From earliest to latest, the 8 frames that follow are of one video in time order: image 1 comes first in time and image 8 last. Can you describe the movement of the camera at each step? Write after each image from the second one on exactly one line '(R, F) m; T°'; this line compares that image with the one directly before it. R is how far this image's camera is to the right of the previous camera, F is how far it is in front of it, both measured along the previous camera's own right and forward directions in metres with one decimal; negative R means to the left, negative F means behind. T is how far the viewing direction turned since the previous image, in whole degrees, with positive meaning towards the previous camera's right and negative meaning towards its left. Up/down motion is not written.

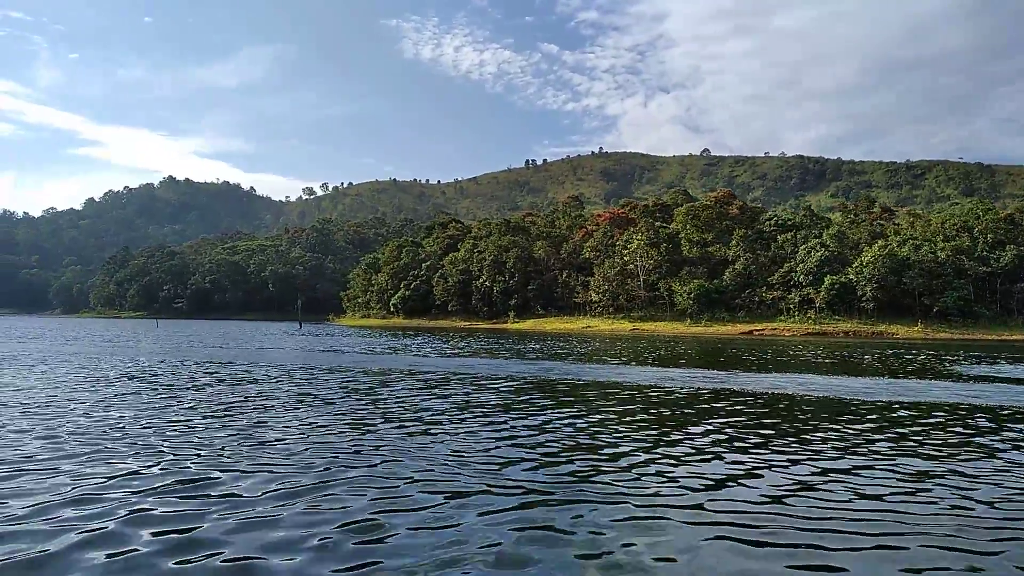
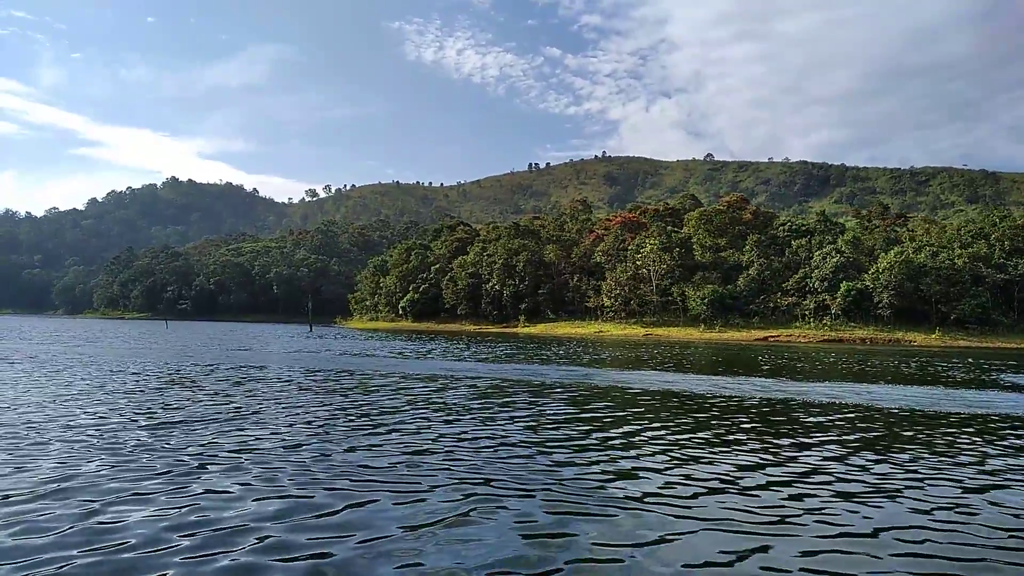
(-1.1, +0.5) m; 0°
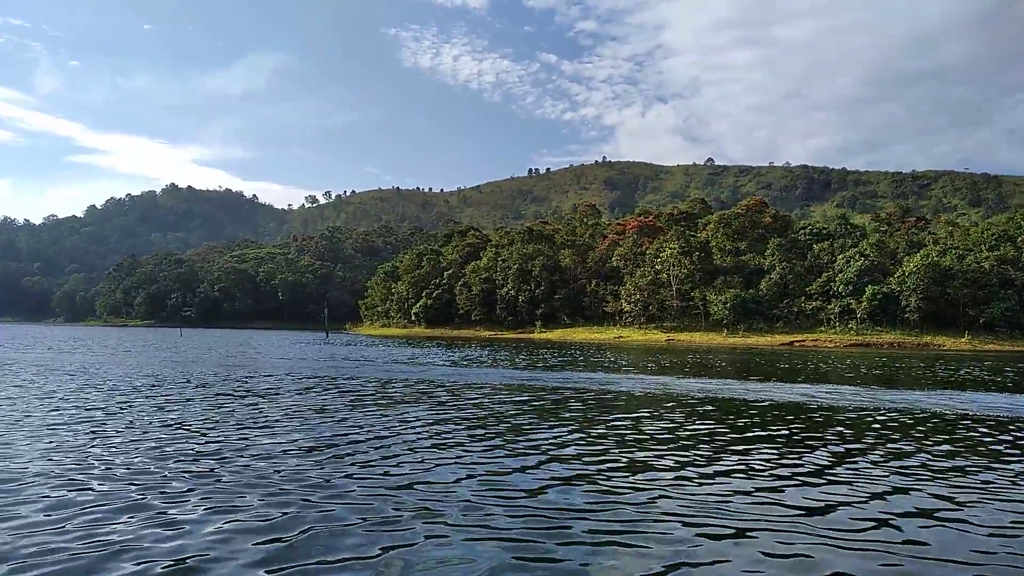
(-2.0, +1.0) m; 0°
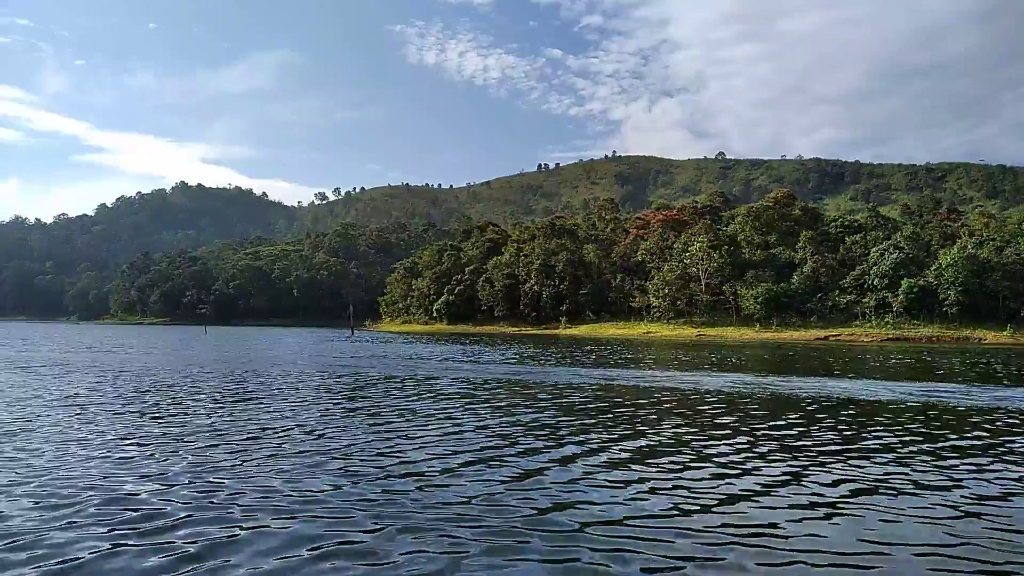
(-1.8, +1.0) m; 0°
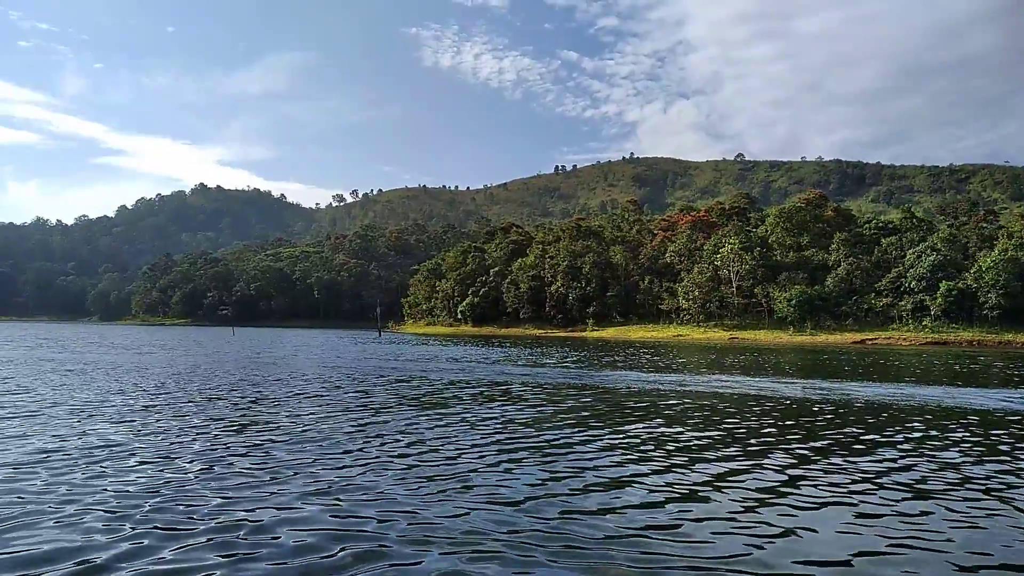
(-1.3, +0.7) m; -1°
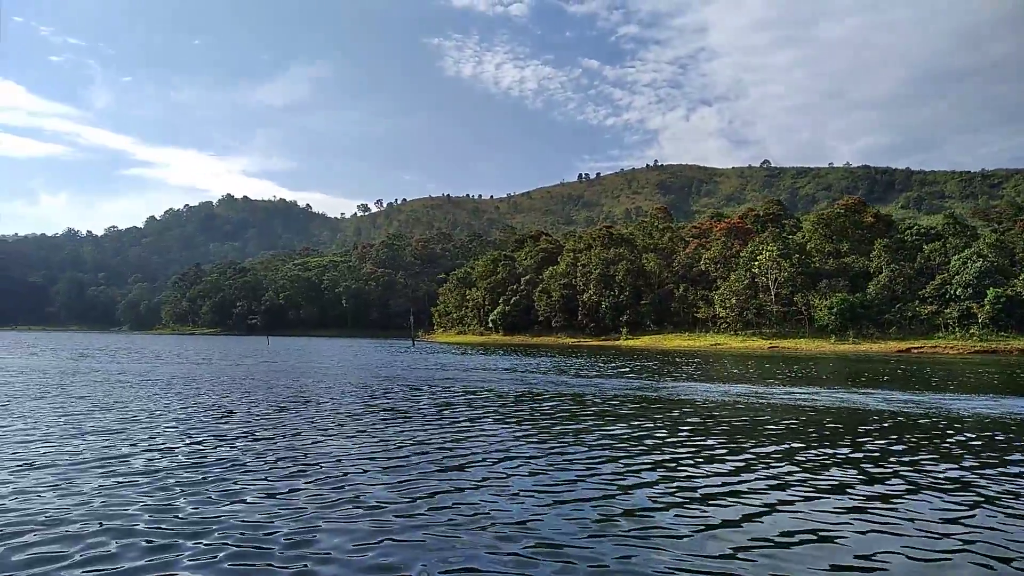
(-1.1, +0.6) m; -2°
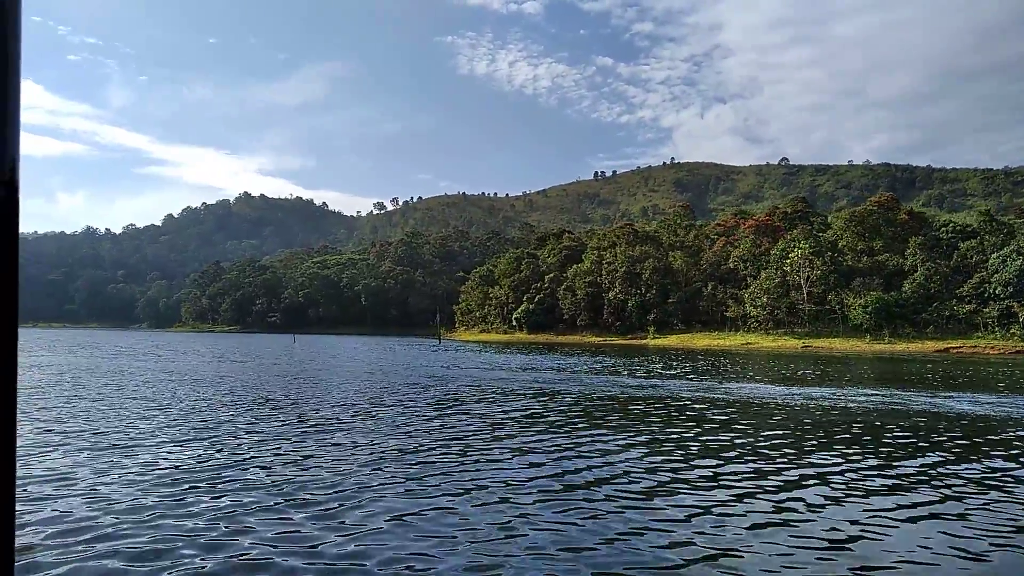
(-1.3, +0.8) m; -1°
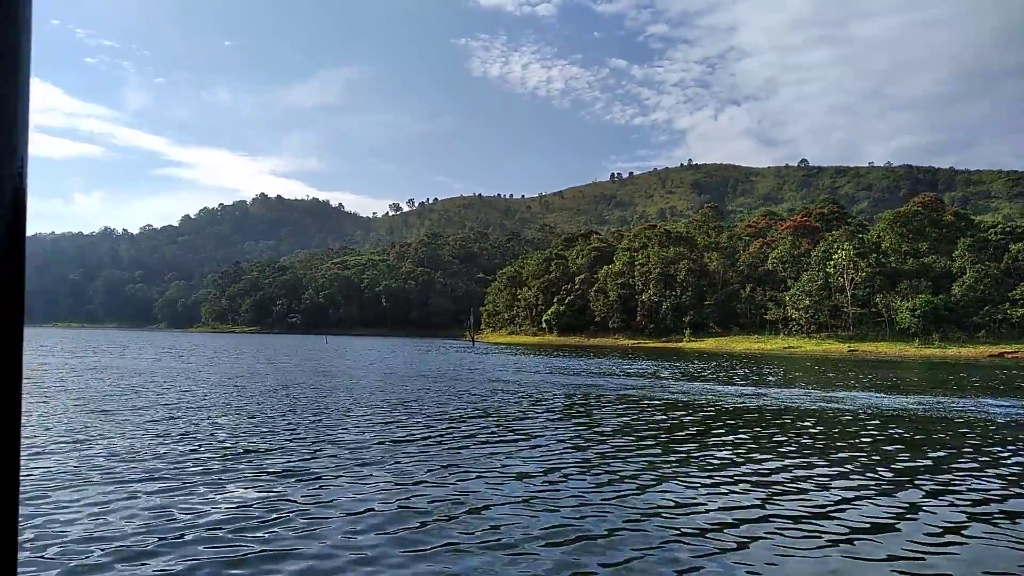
(-2.0, +1.4) m; -1°
